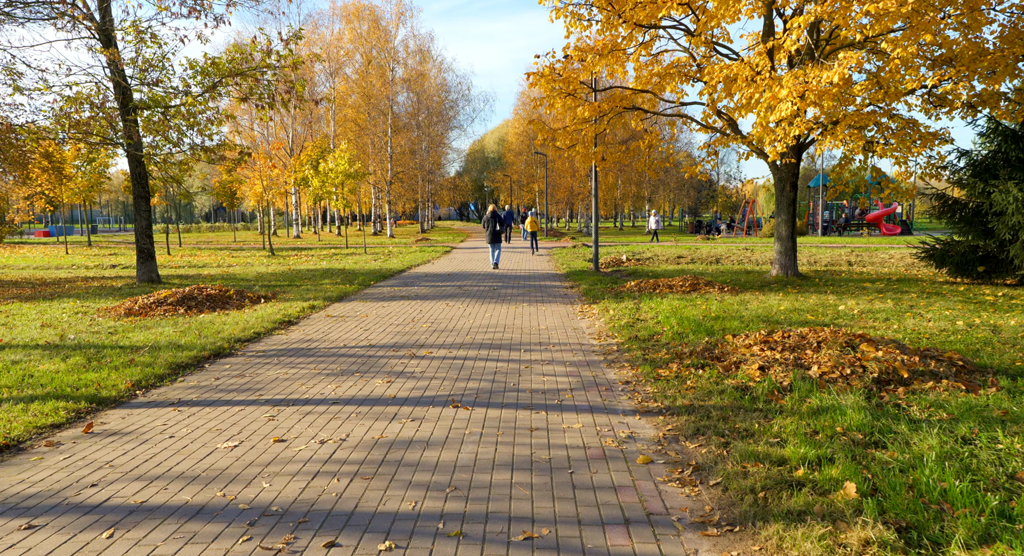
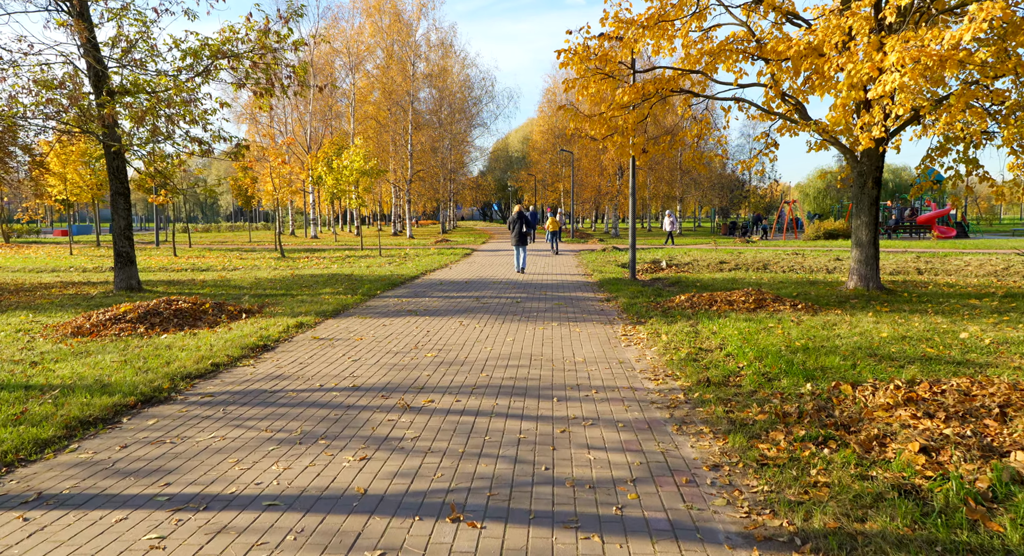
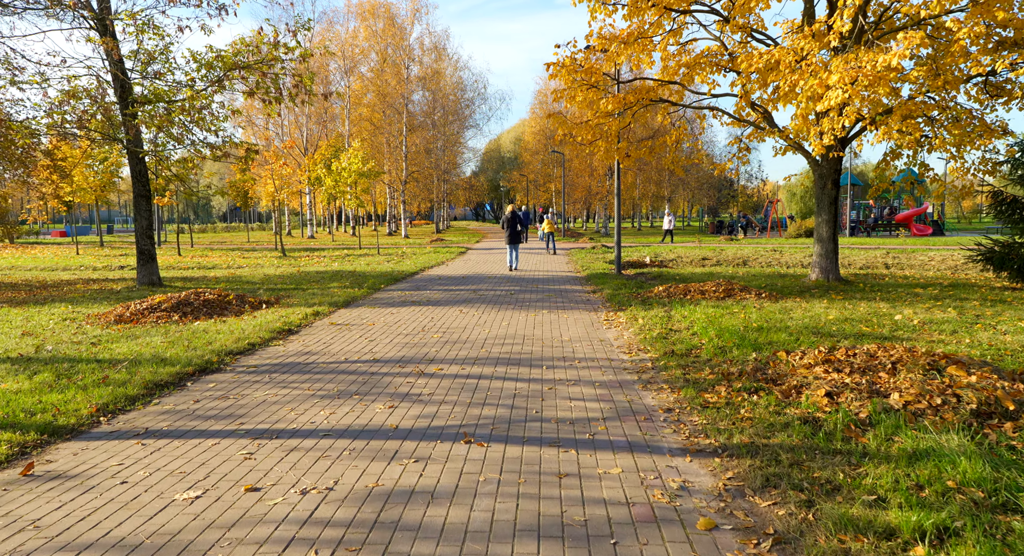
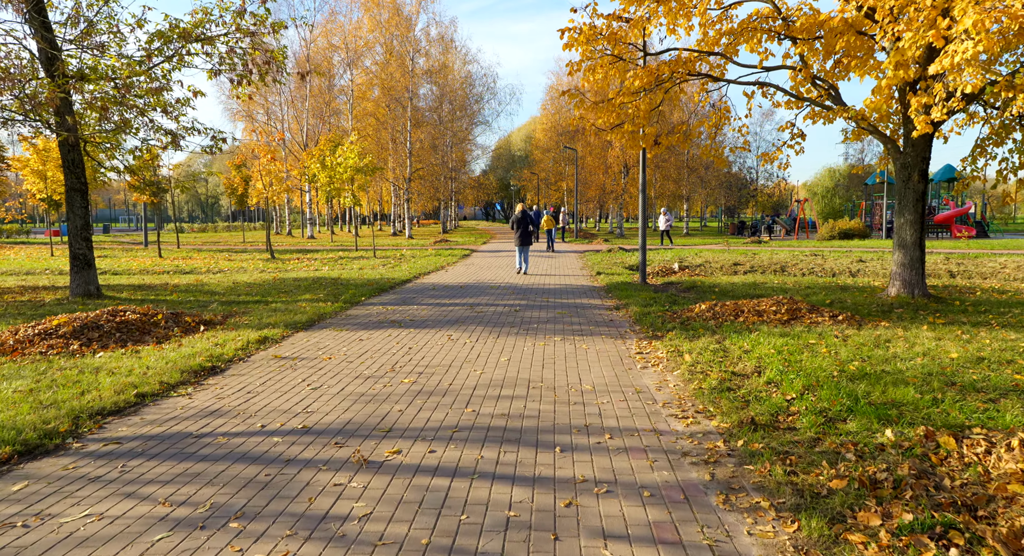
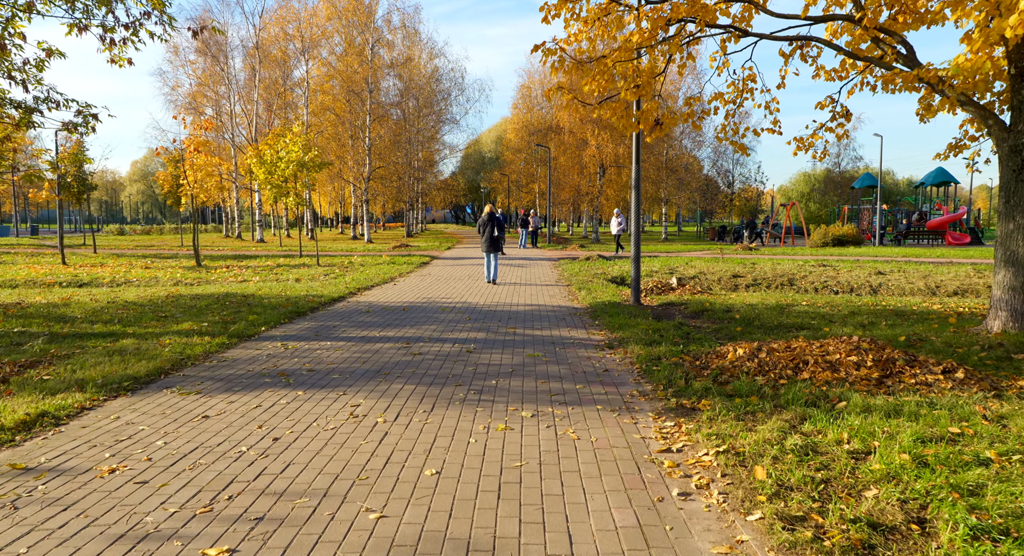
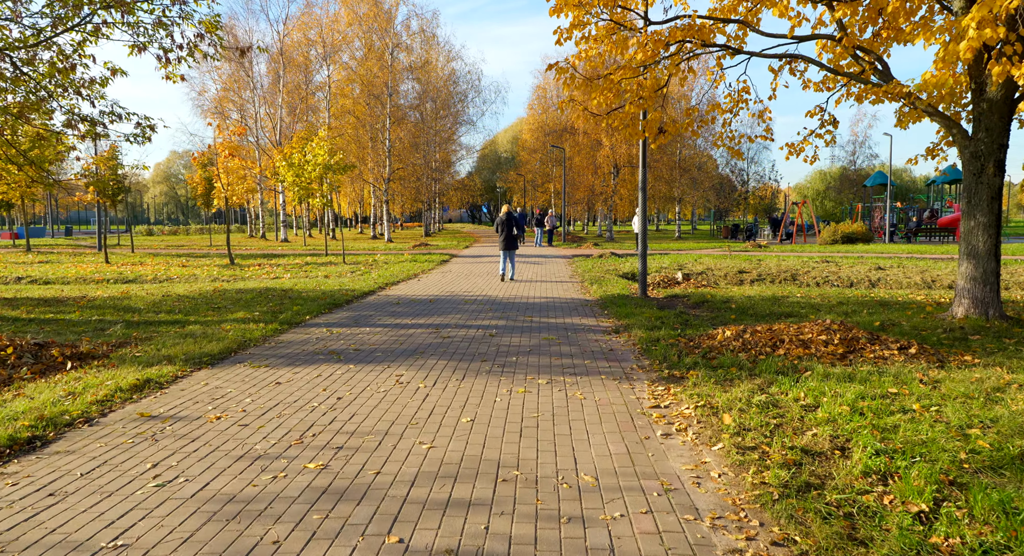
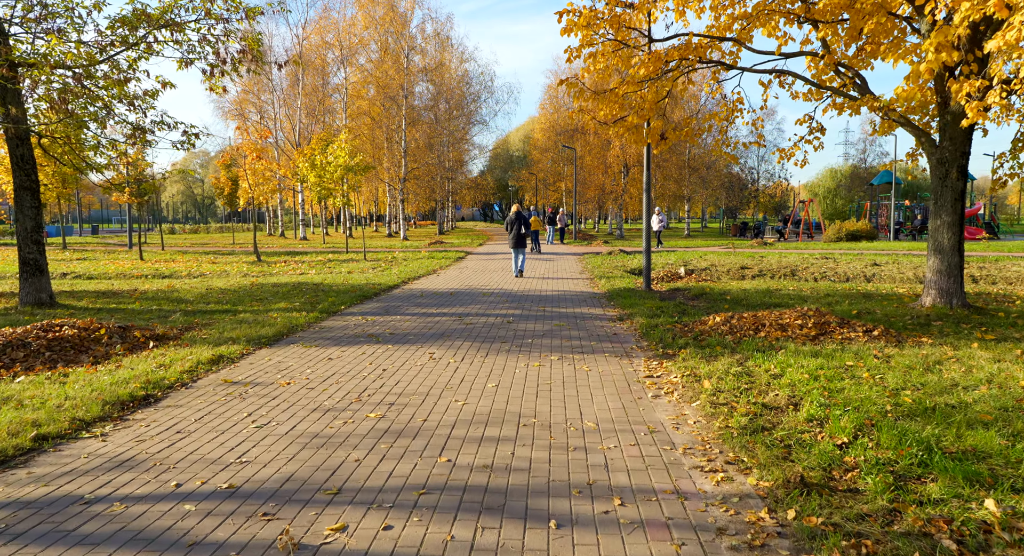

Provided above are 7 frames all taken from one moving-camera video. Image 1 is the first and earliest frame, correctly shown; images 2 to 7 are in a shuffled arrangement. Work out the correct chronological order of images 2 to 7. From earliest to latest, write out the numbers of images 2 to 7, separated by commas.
3, 2, 4, 7, 6, 5
